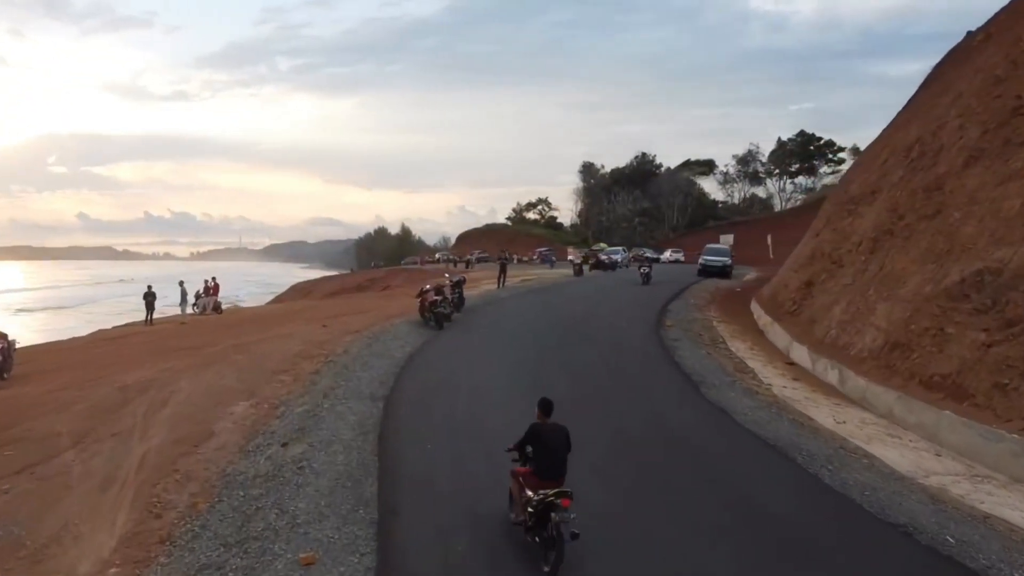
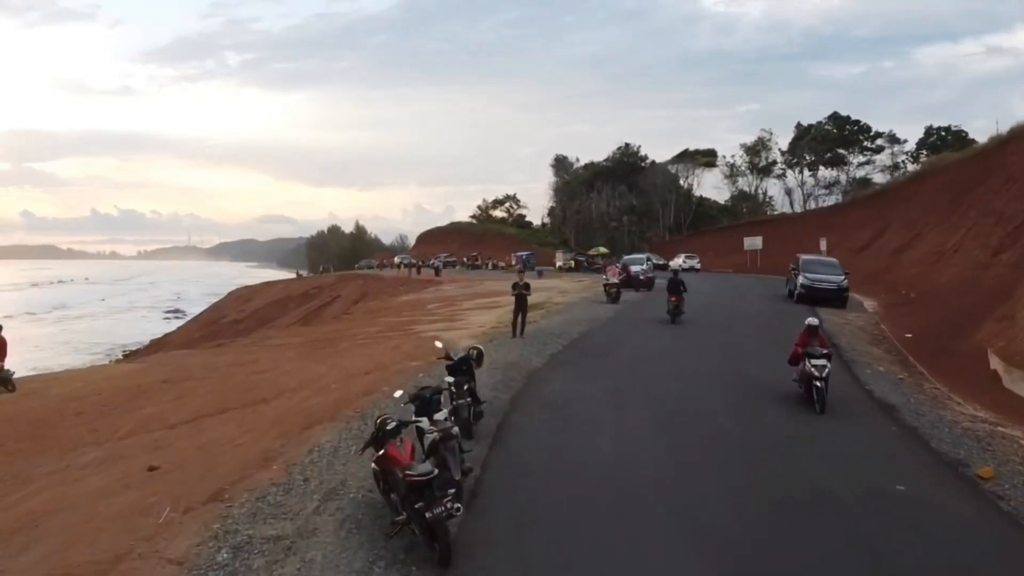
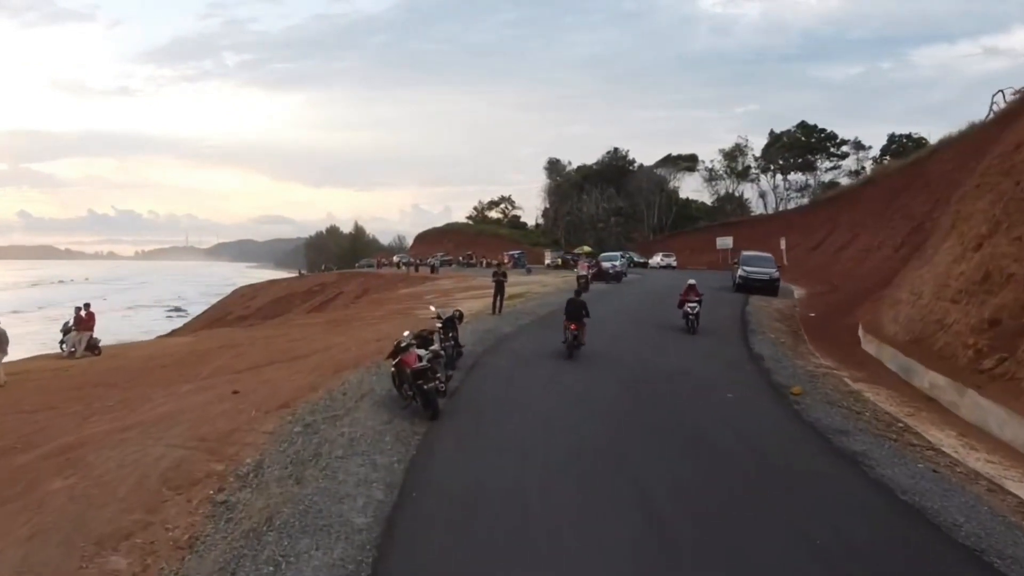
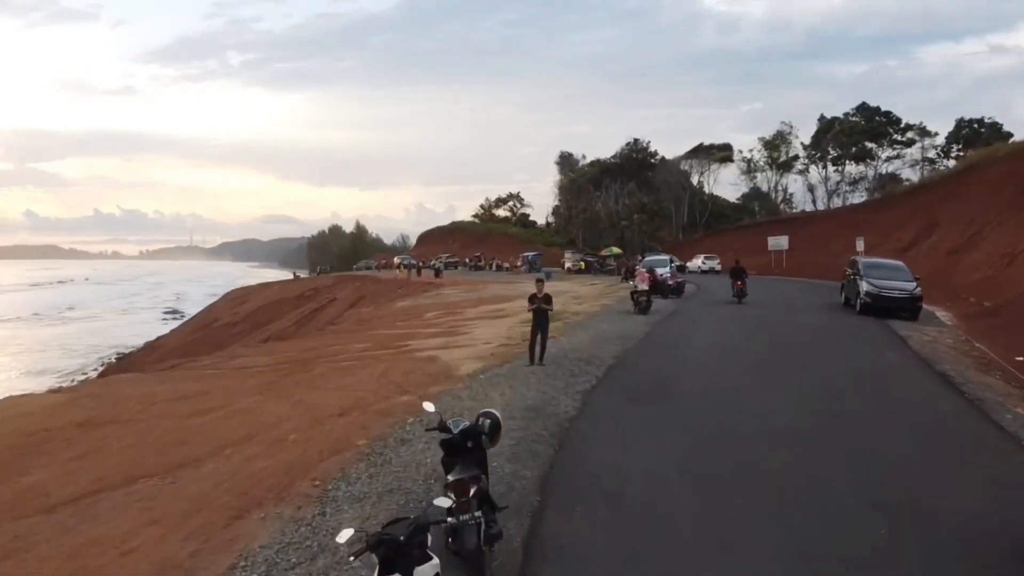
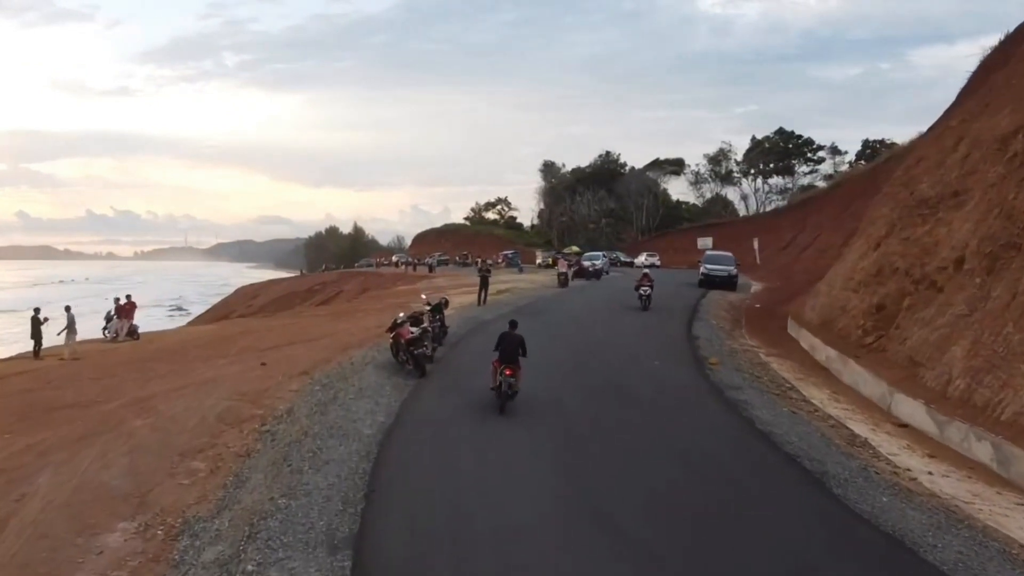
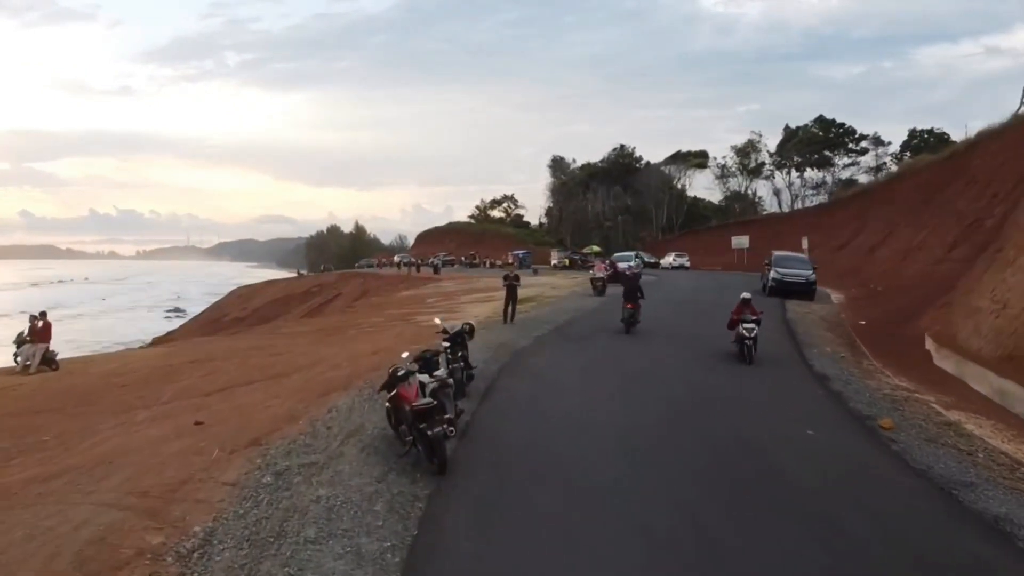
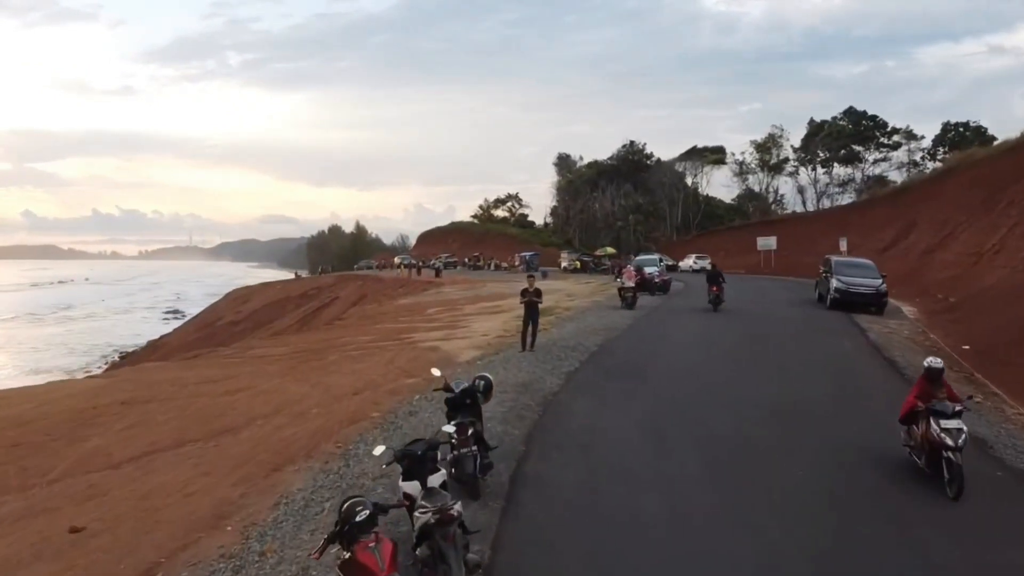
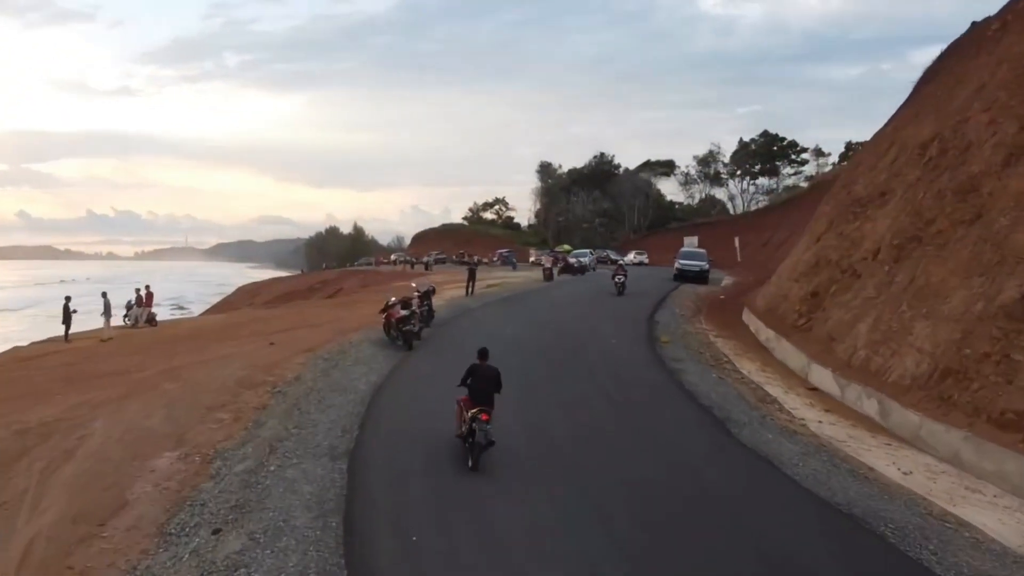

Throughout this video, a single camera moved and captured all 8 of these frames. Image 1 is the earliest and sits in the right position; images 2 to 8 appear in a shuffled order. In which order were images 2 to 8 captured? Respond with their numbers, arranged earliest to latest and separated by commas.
8, 5, 3, 6, 2, 7, 4
